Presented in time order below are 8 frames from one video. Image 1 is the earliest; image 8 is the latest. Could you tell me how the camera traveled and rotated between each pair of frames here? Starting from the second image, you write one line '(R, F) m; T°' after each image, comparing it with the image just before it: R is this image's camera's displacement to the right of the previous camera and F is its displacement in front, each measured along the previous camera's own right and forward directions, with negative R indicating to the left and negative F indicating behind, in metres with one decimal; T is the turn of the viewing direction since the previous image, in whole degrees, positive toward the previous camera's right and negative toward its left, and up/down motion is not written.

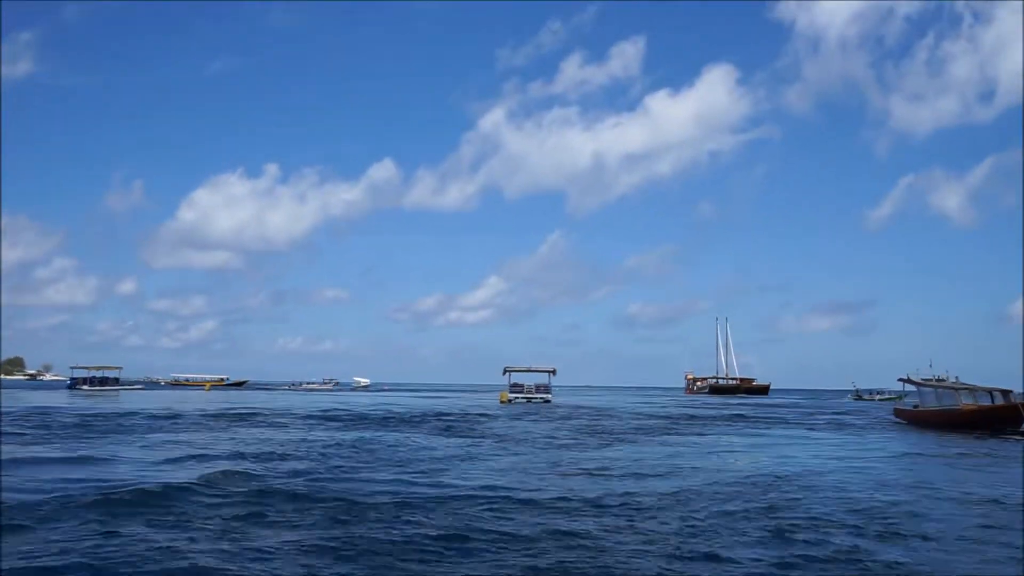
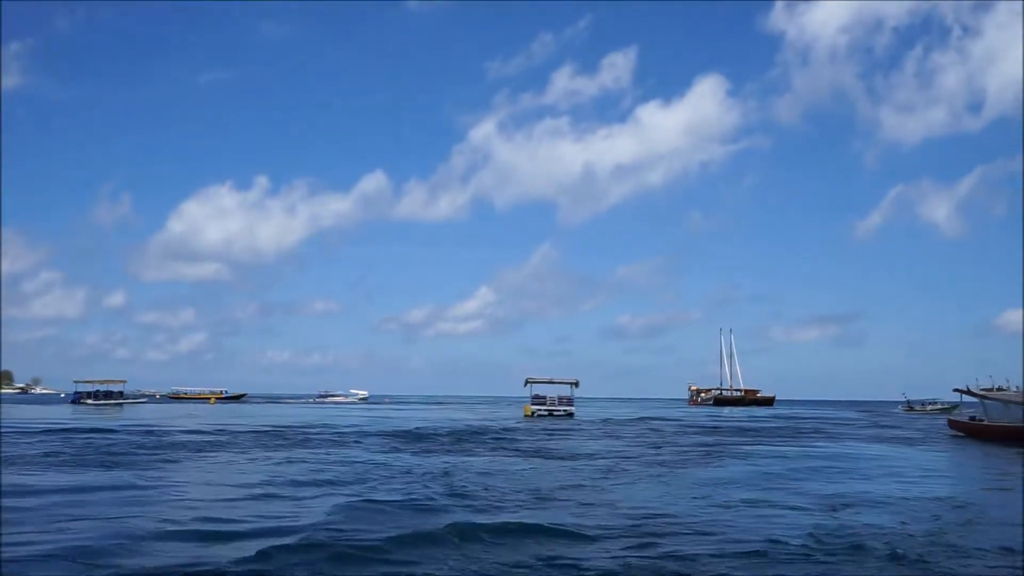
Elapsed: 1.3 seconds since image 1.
(-2.0, +1.1) m; +1°
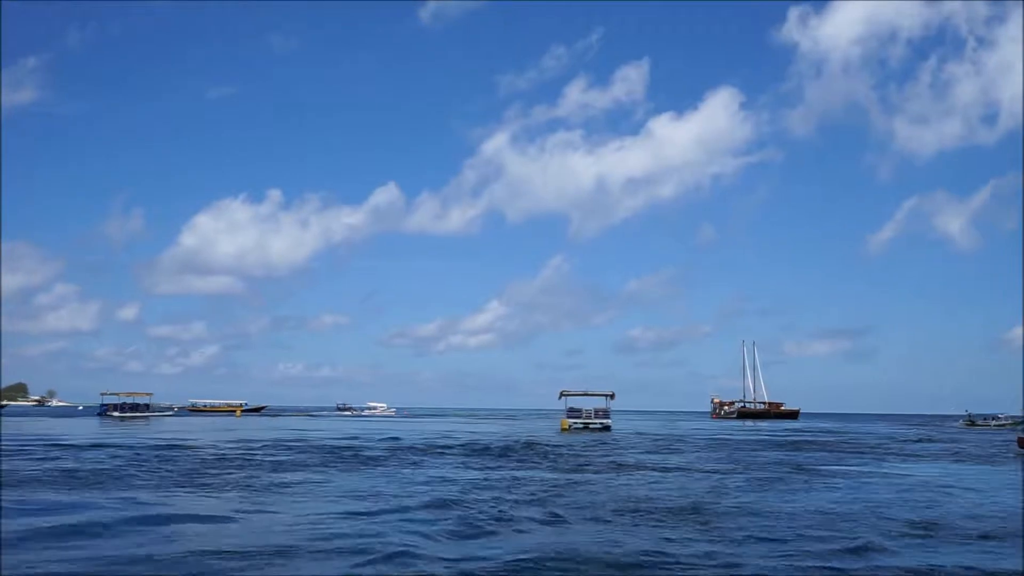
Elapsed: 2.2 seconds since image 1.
(-1.6, +0.6) m; -1°
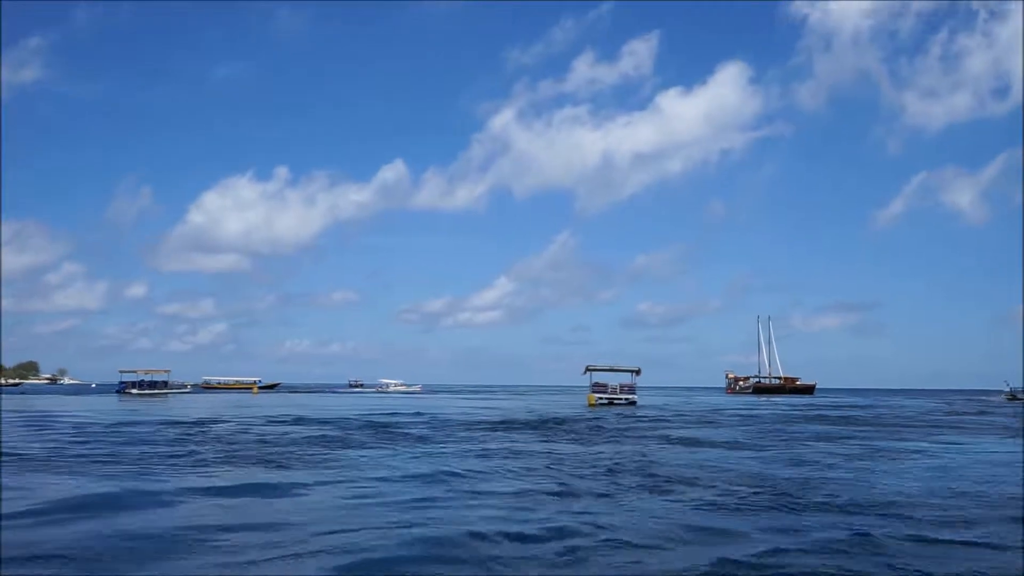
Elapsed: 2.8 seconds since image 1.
(-1.1, +0.6) m; 0°
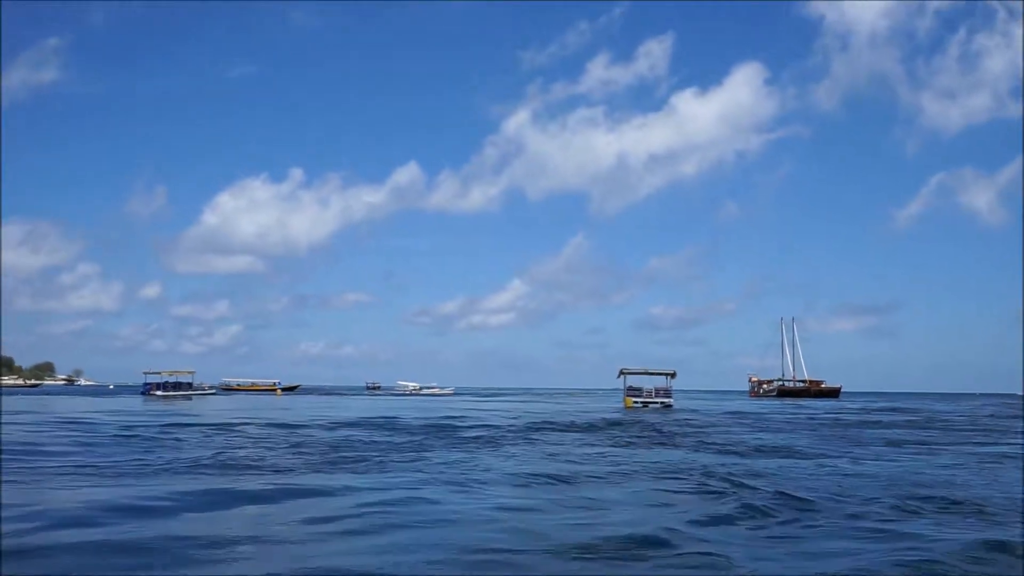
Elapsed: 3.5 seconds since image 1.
(-1.3, +0.9) m; -1°
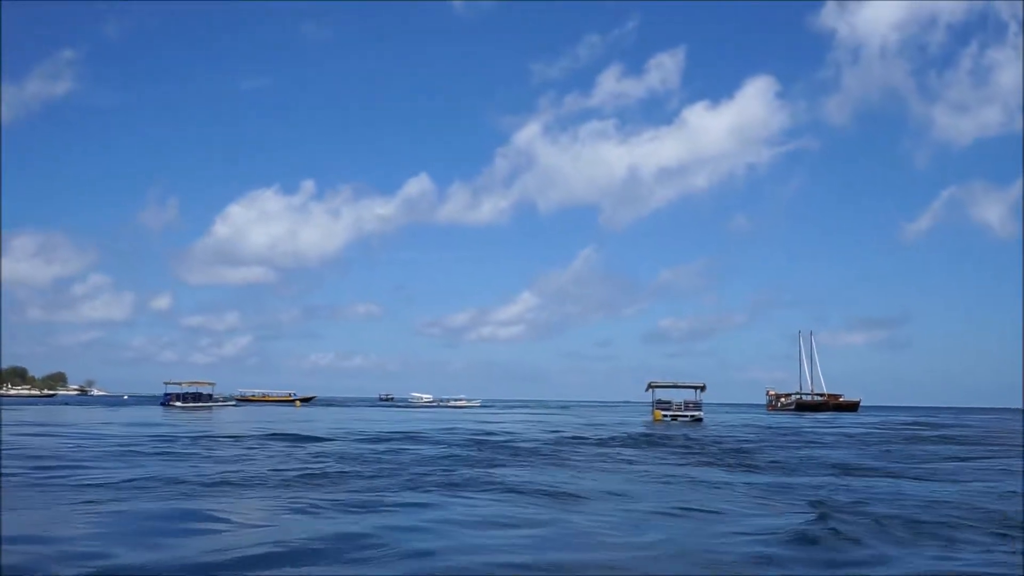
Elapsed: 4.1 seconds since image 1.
(-1.1, +0.4) m; -1°
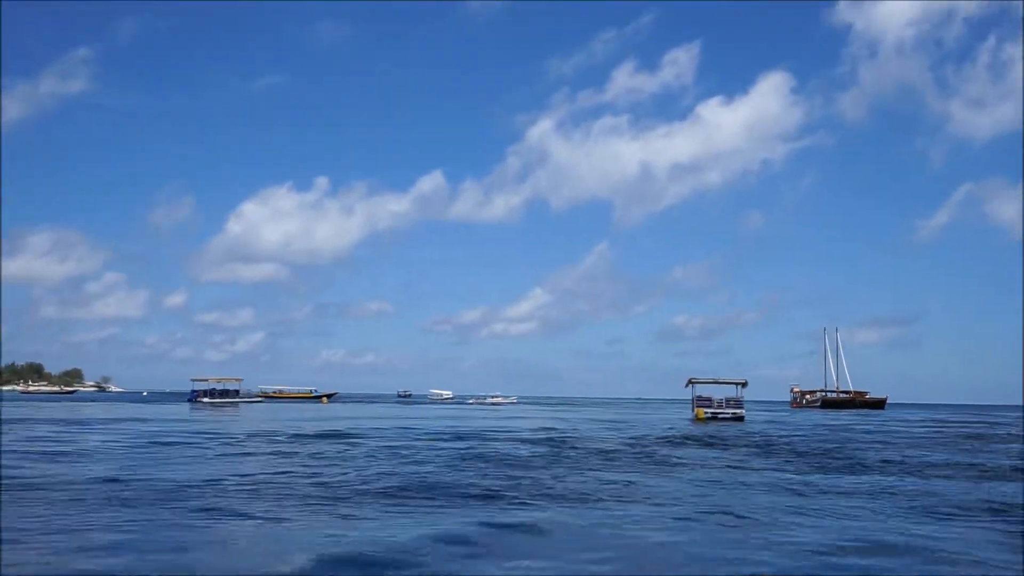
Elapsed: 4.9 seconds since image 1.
(-1.5, +0.9) m; -1°
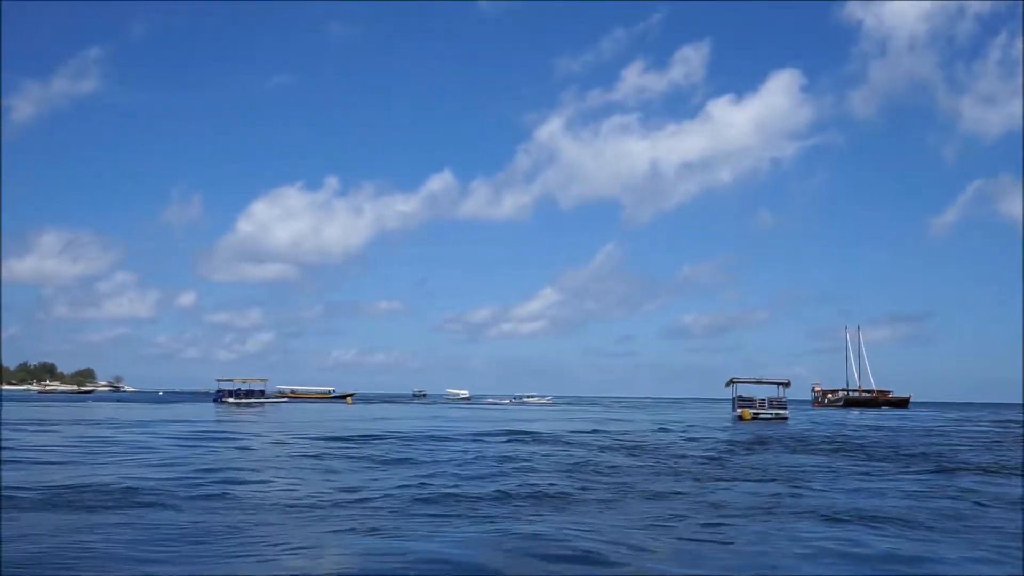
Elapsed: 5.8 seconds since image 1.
(-1.7, +0.7) m; 0°
